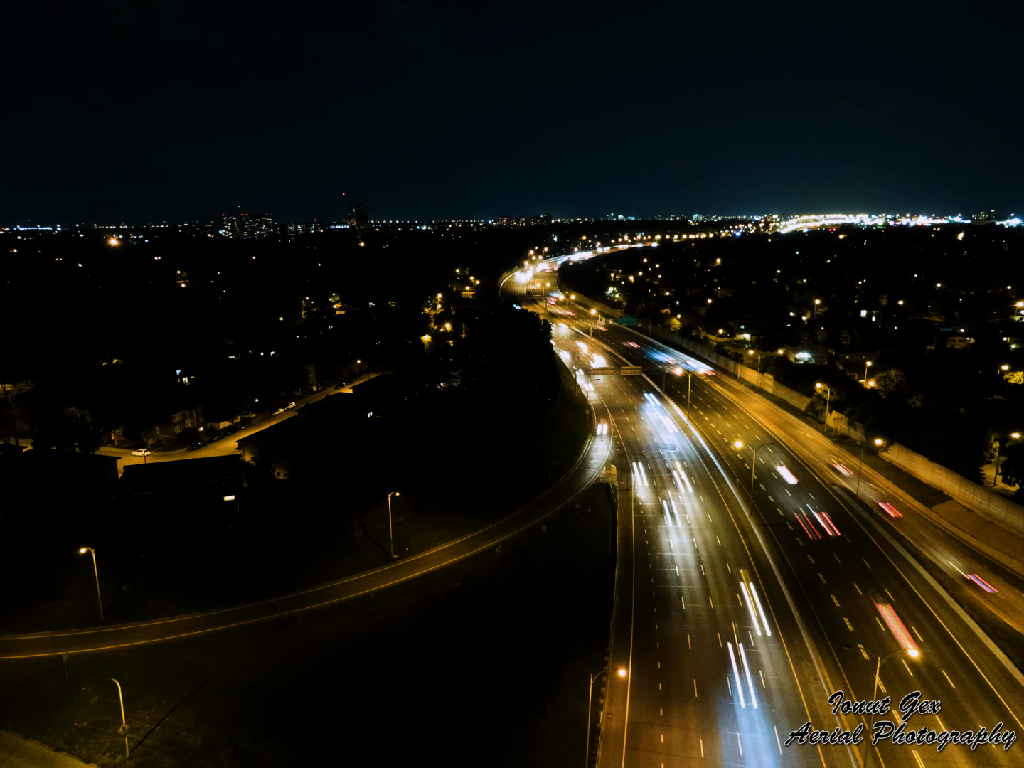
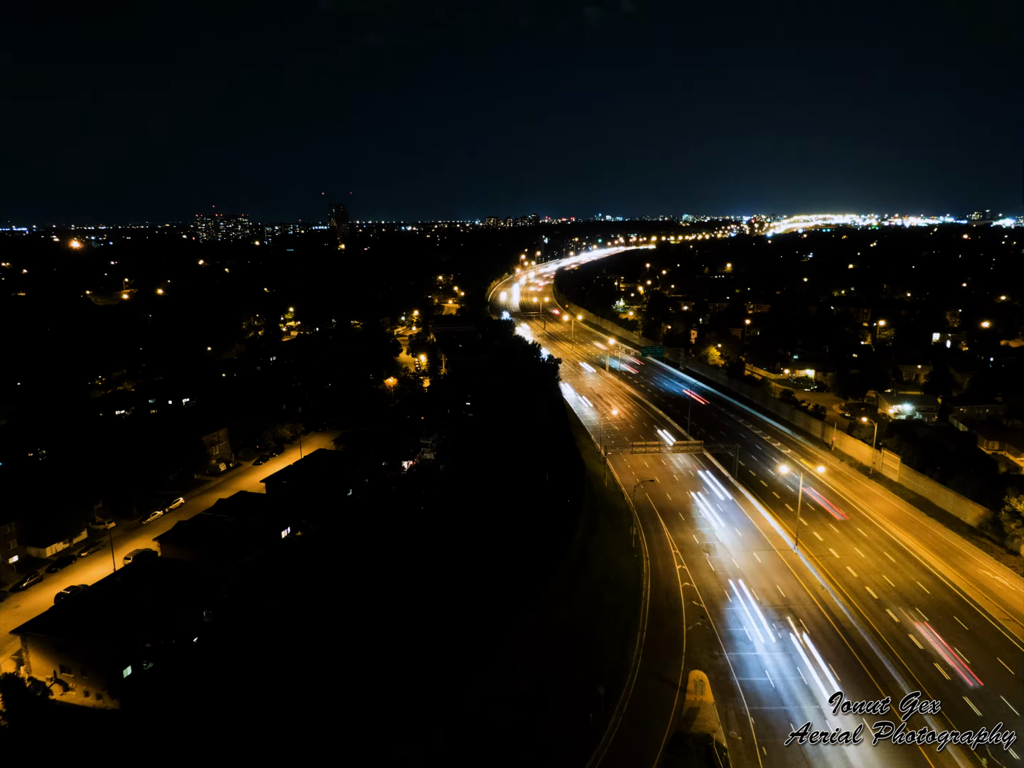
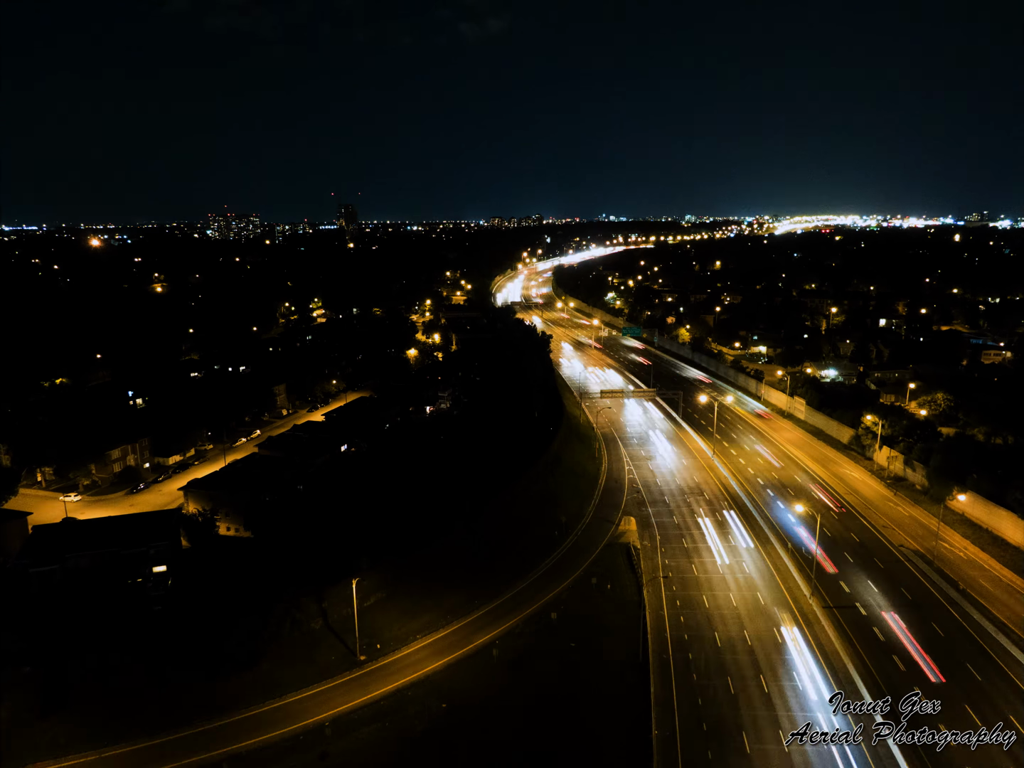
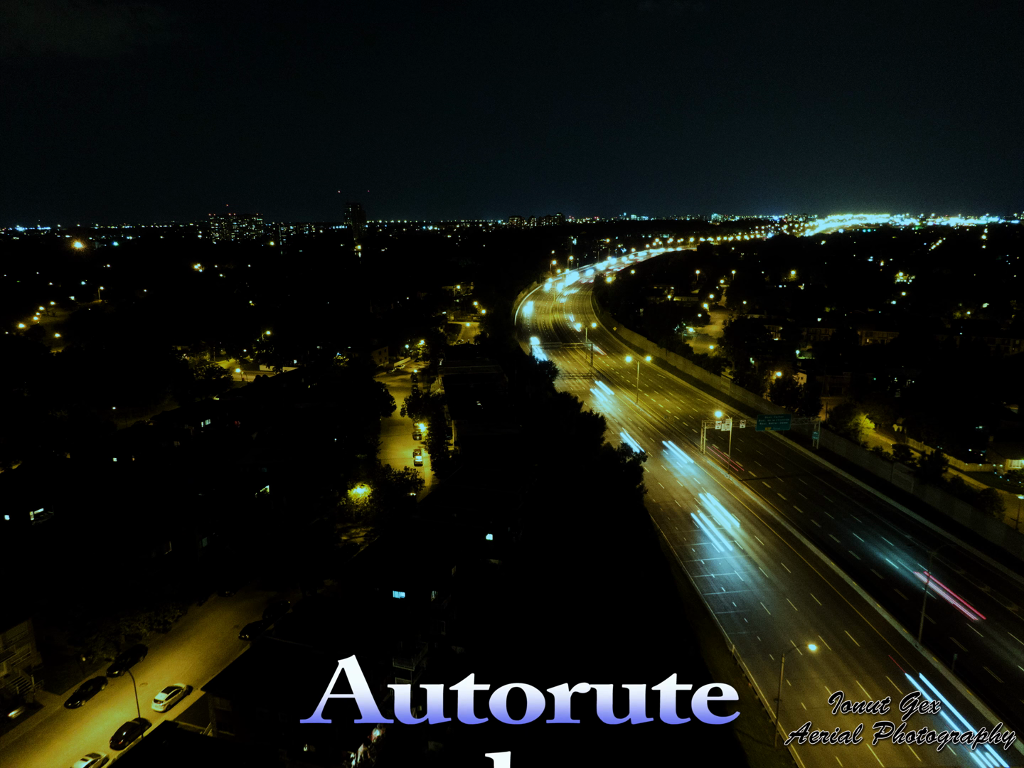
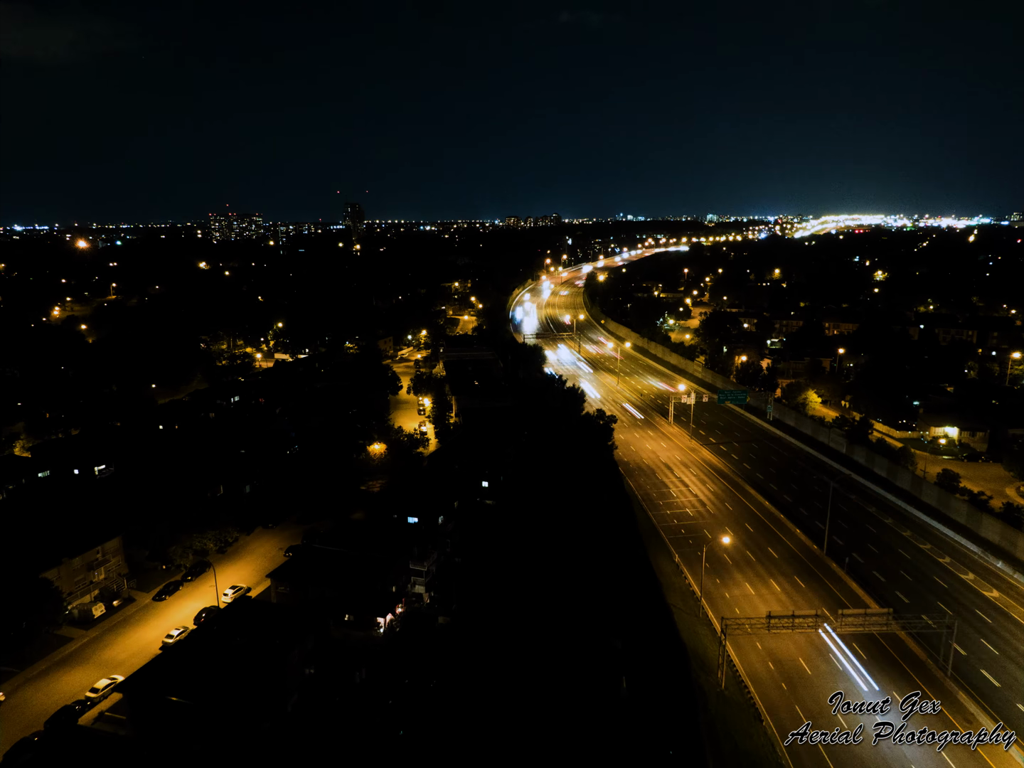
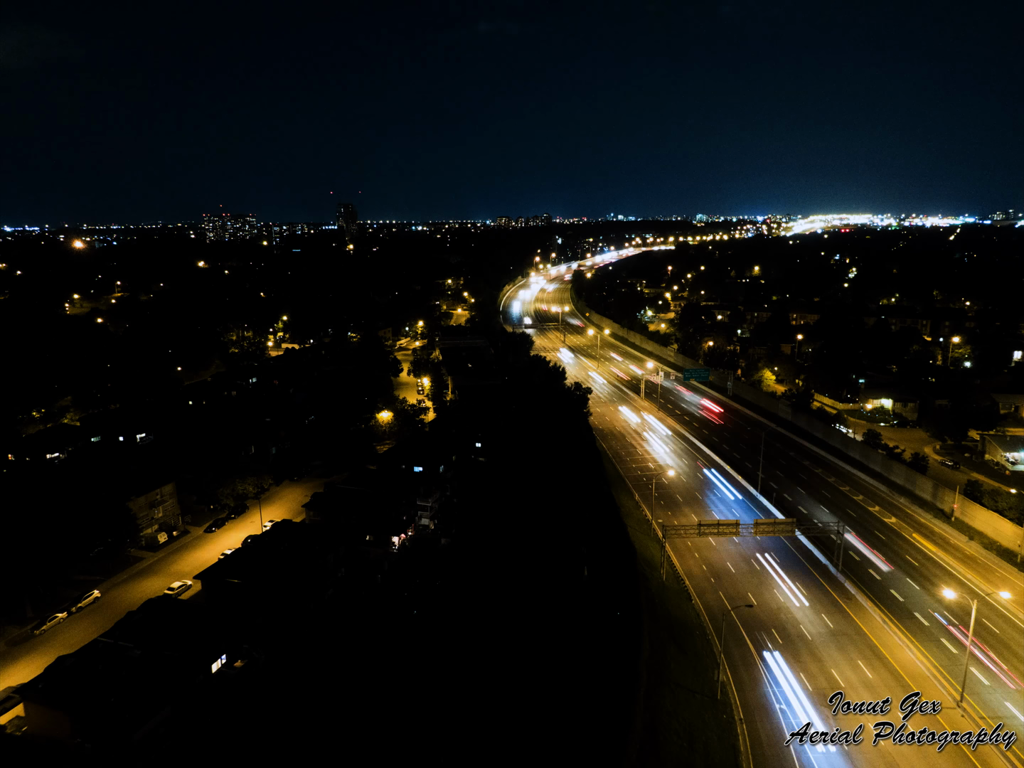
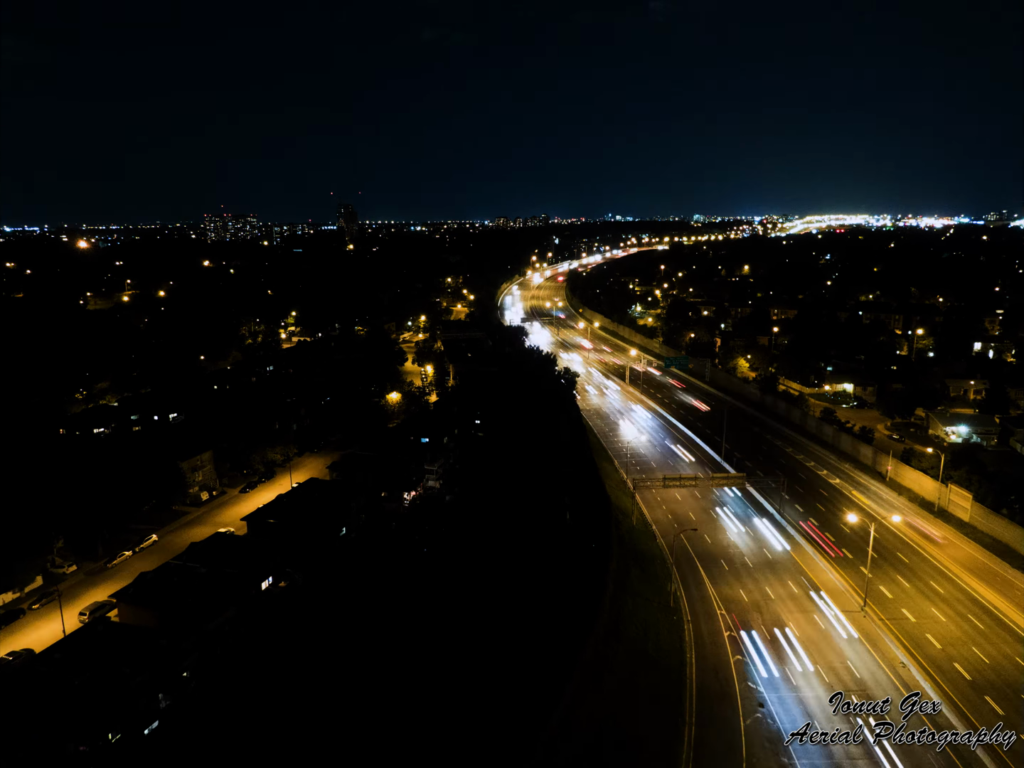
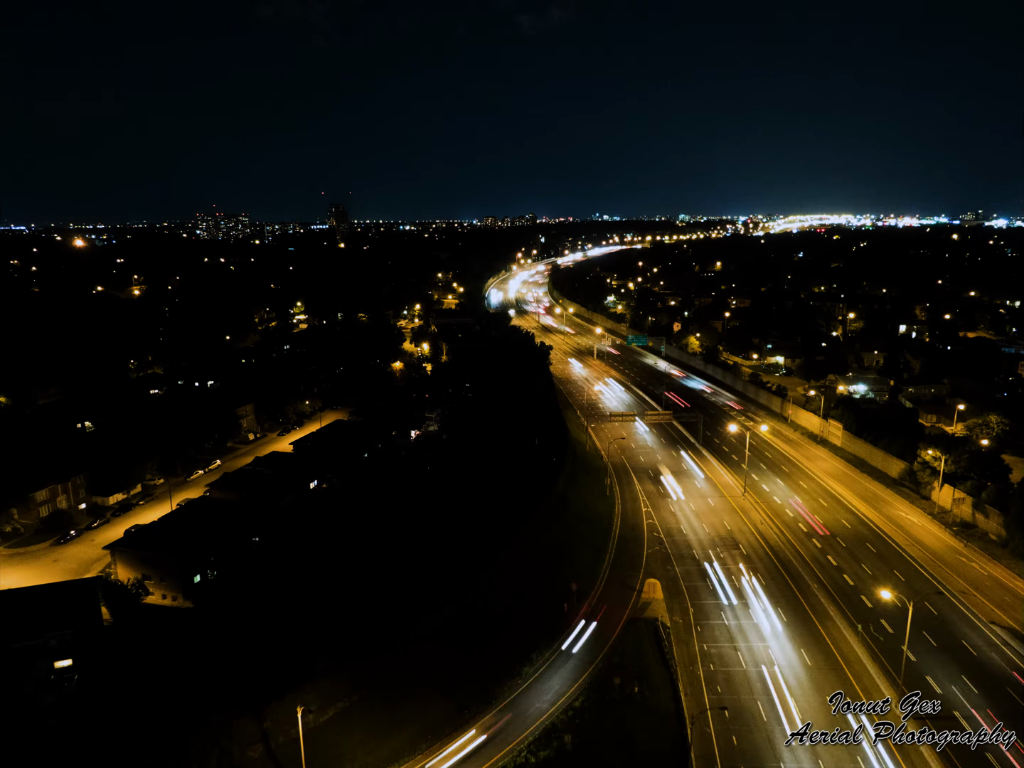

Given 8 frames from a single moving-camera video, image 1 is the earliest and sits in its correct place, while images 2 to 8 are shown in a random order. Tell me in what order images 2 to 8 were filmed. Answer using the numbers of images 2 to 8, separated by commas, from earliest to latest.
3, 8, 2, 7, 6, 5, 4
